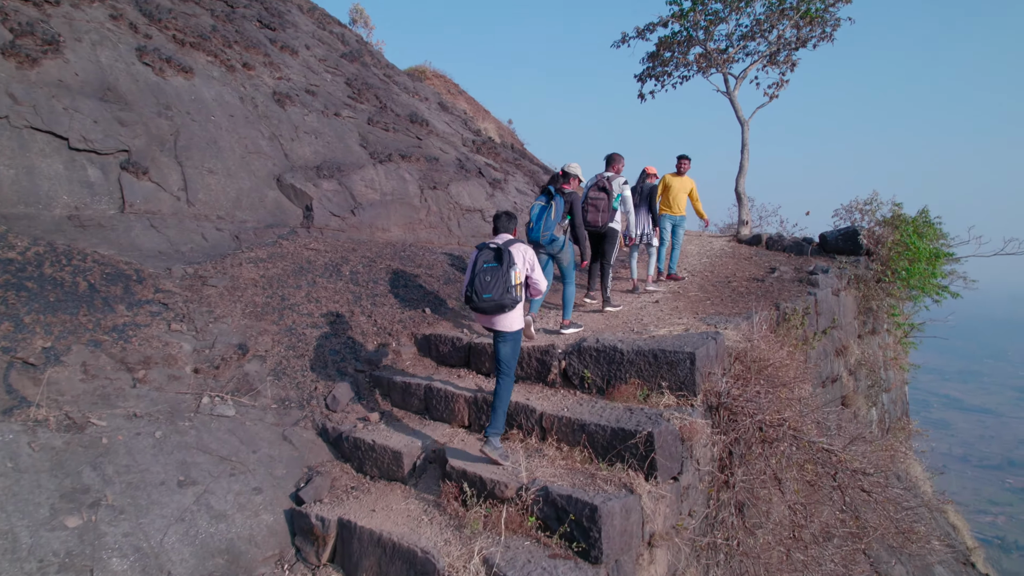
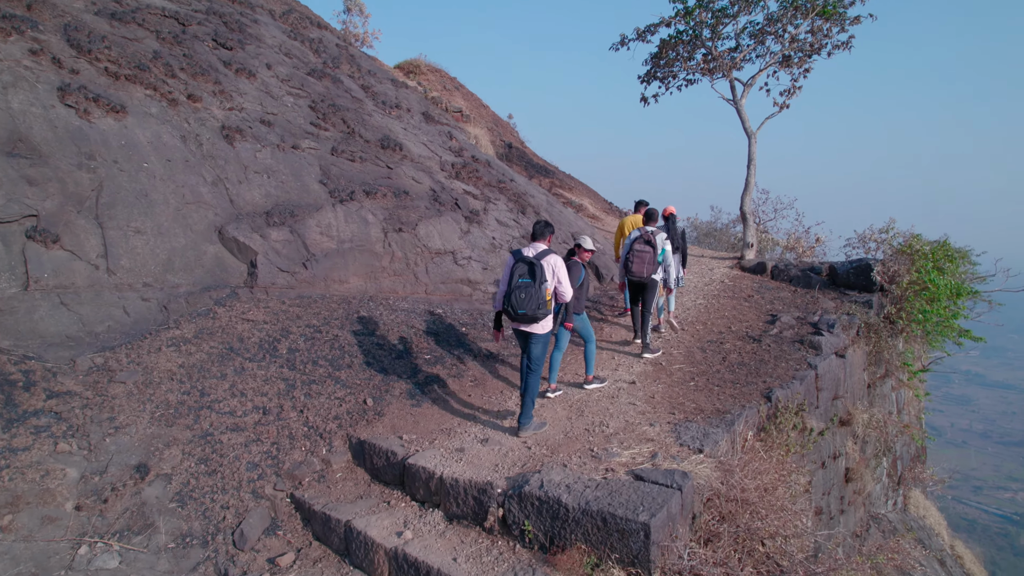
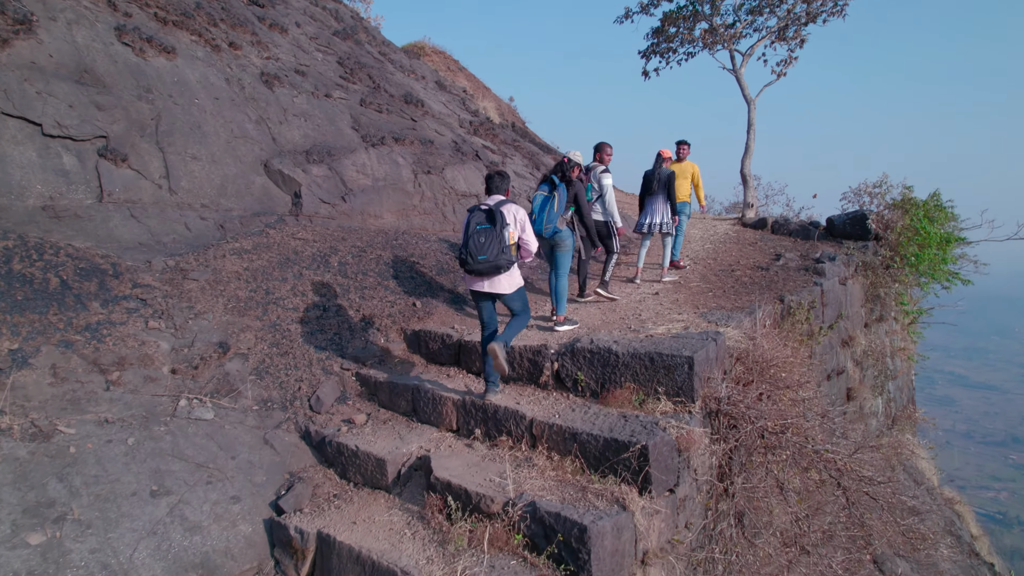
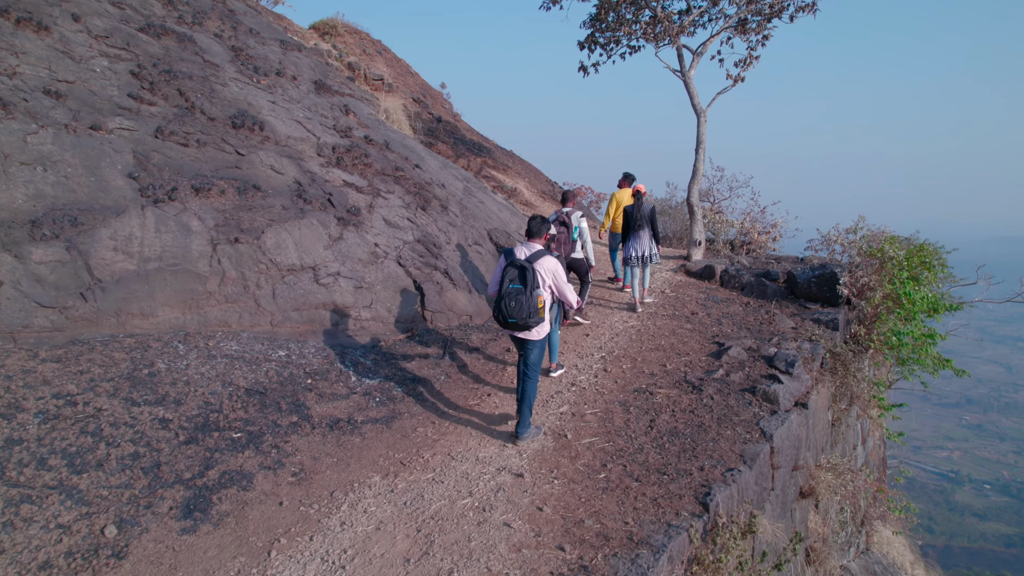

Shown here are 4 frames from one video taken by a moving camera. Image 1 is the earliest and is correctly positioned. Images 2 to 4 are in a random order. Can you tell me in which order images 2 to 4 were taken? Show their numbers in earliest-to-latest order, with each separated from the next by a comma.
3, 2, 4
